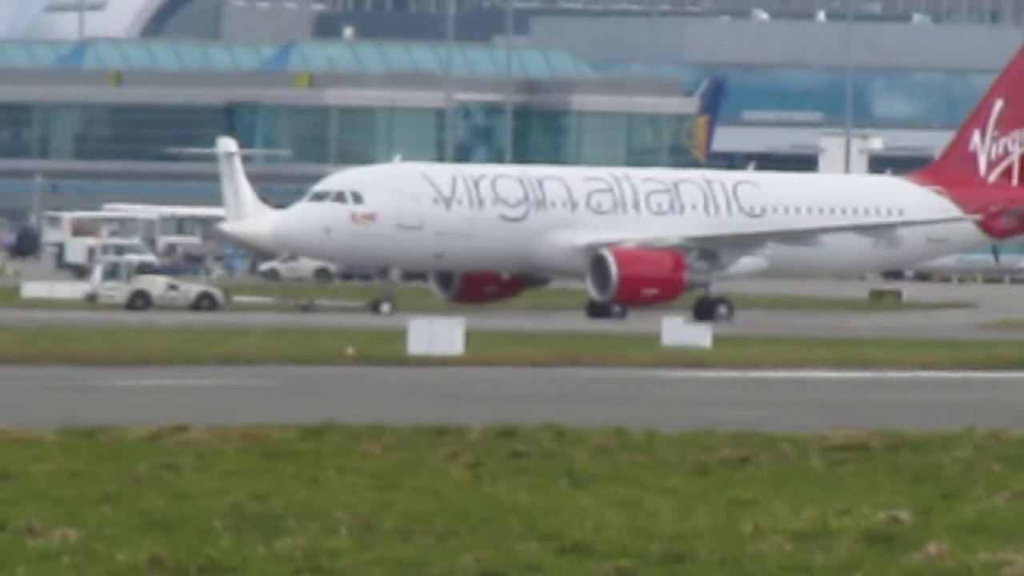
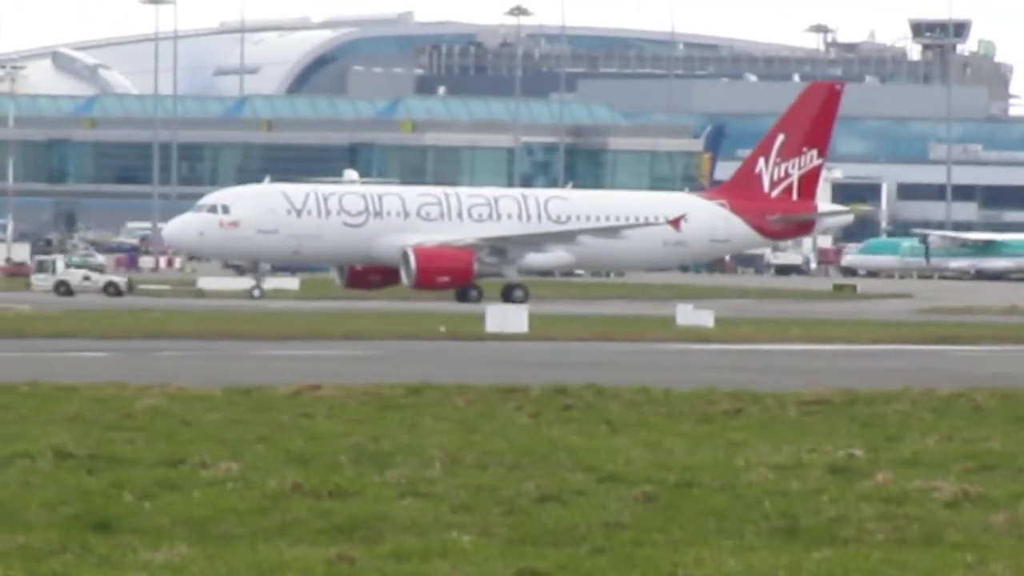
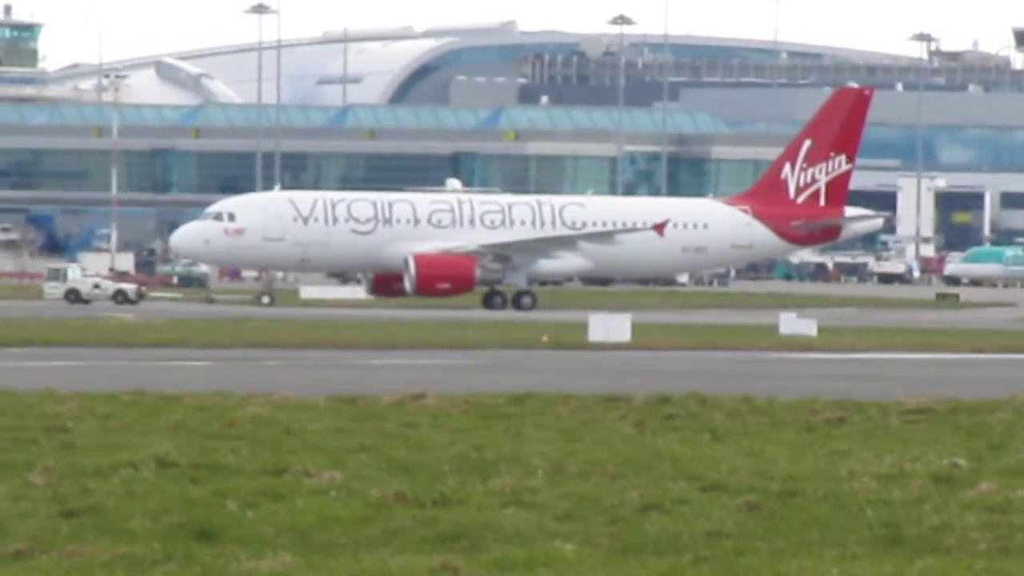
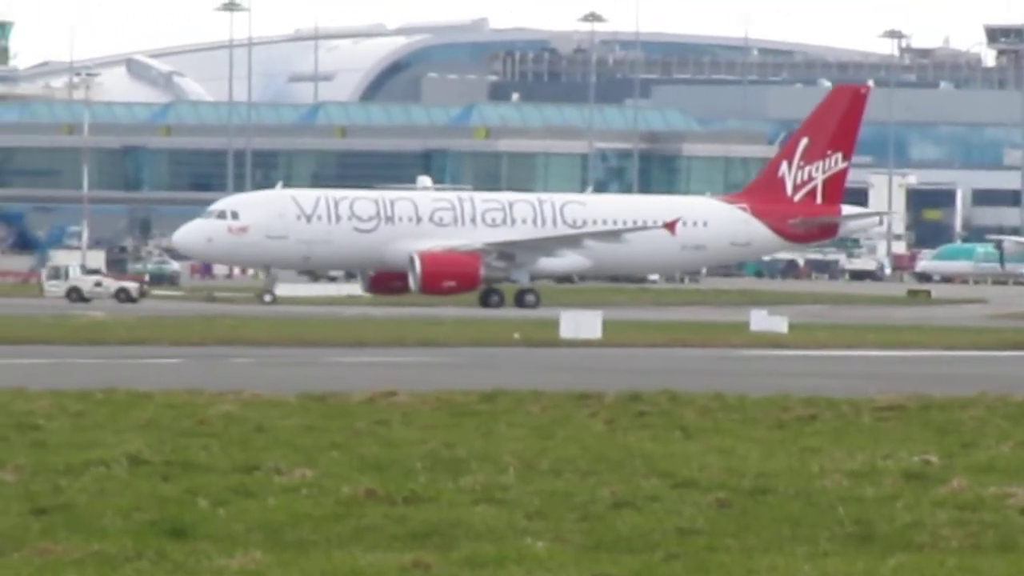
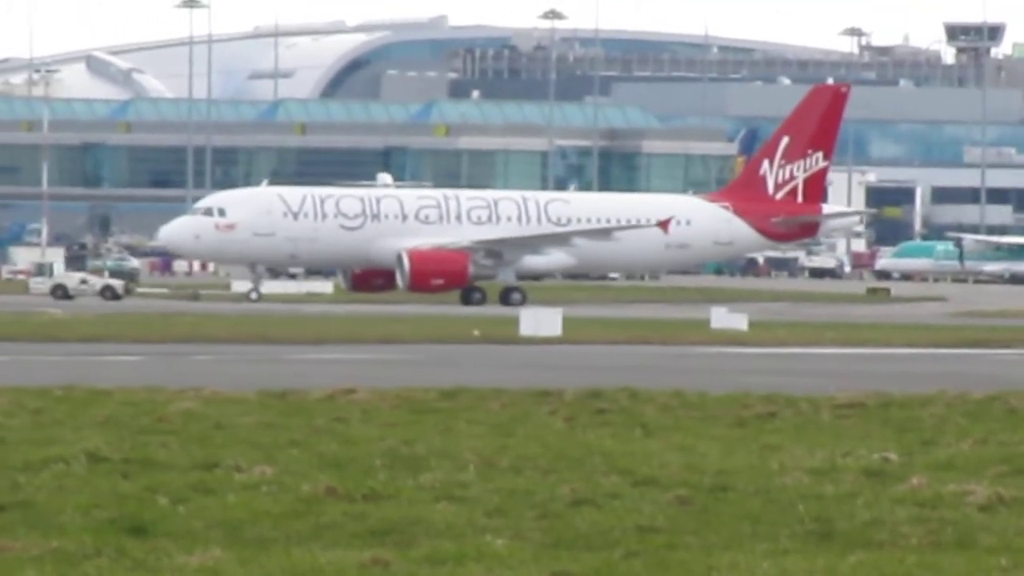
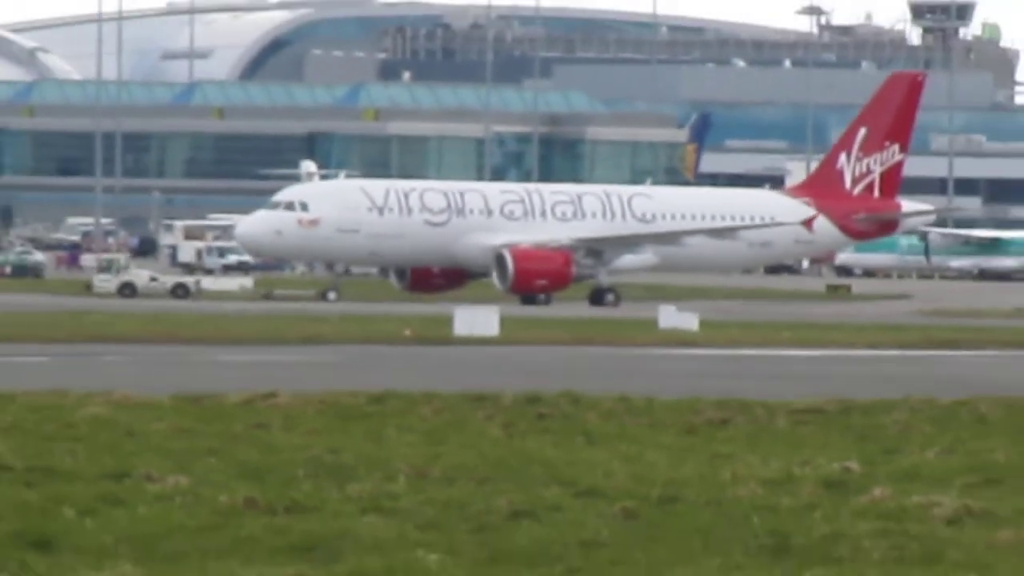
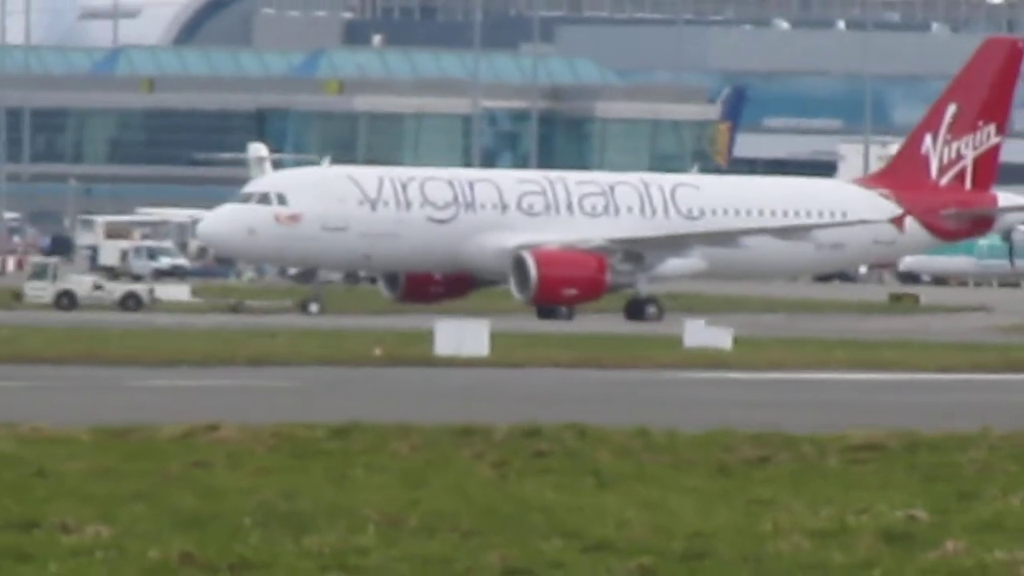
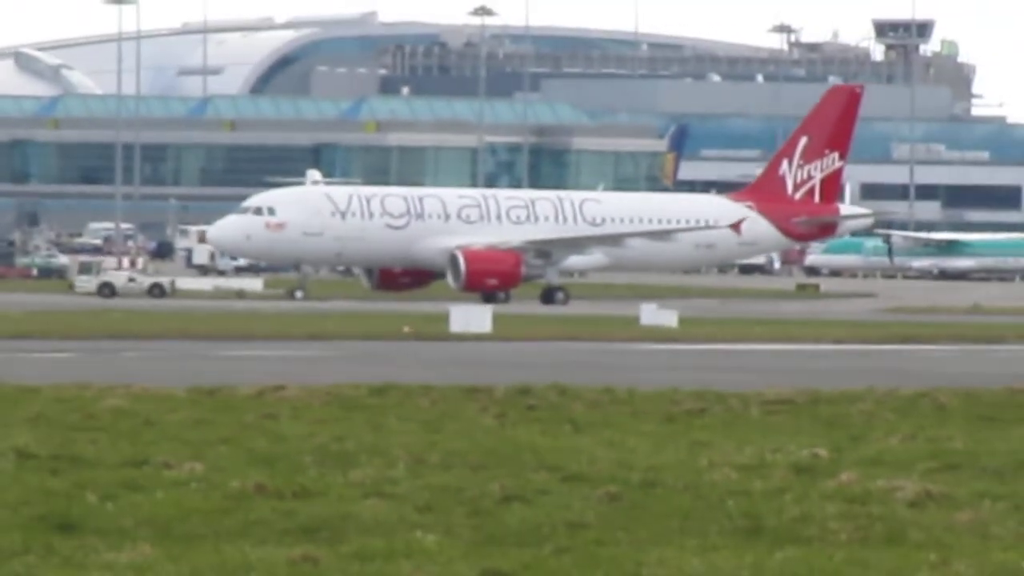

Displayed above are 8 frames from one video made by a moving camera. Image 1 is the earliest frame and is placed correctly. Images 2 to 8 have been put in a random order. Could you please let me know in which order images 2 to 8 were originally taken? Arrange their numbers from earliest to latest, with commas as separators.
7, 6, 8, 2, 5, 4, 3
